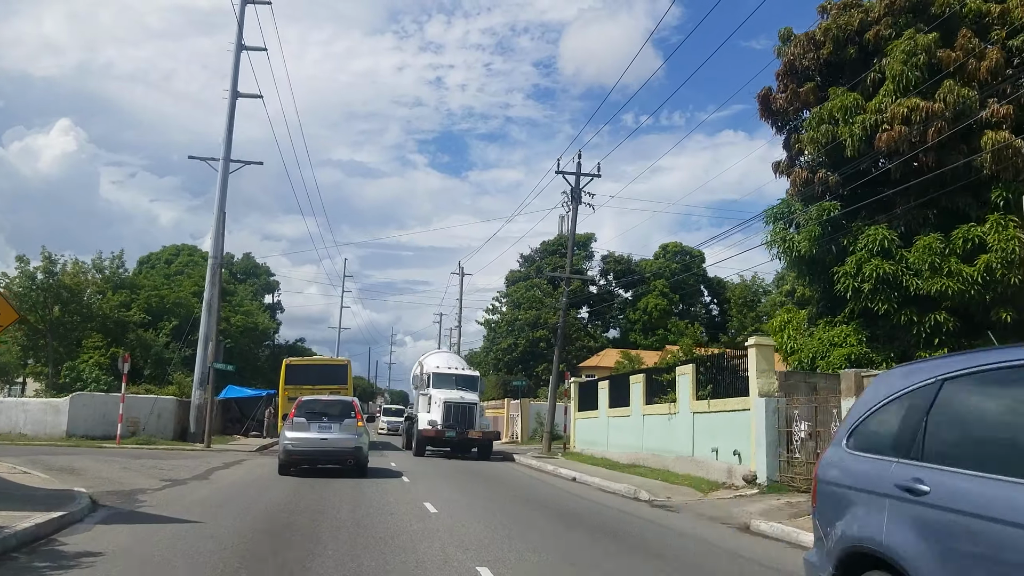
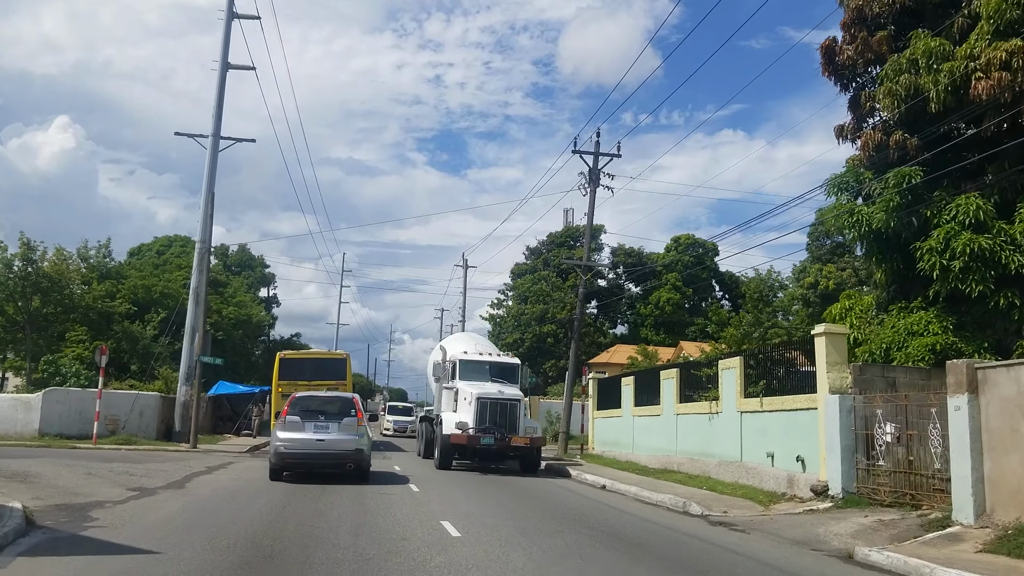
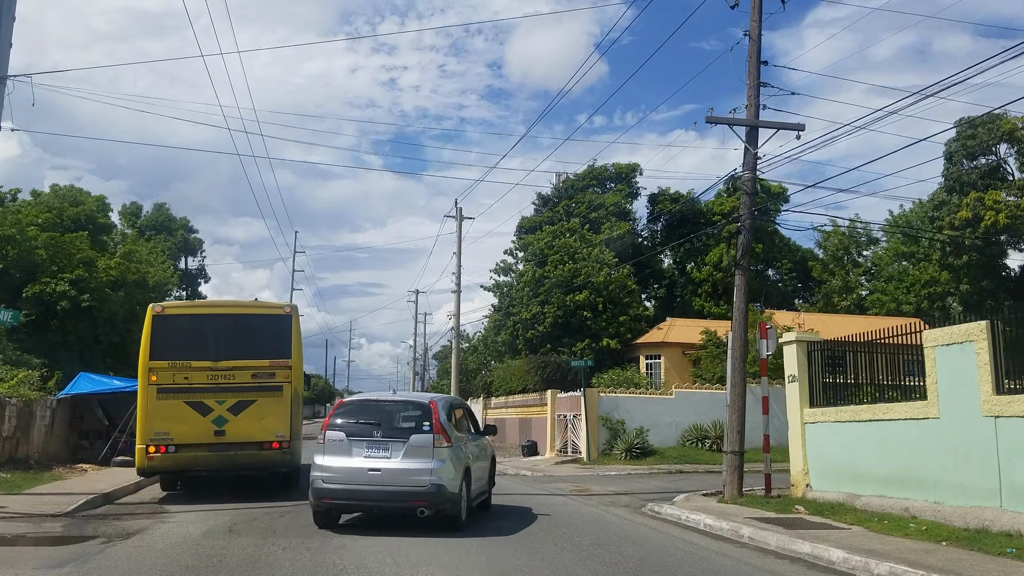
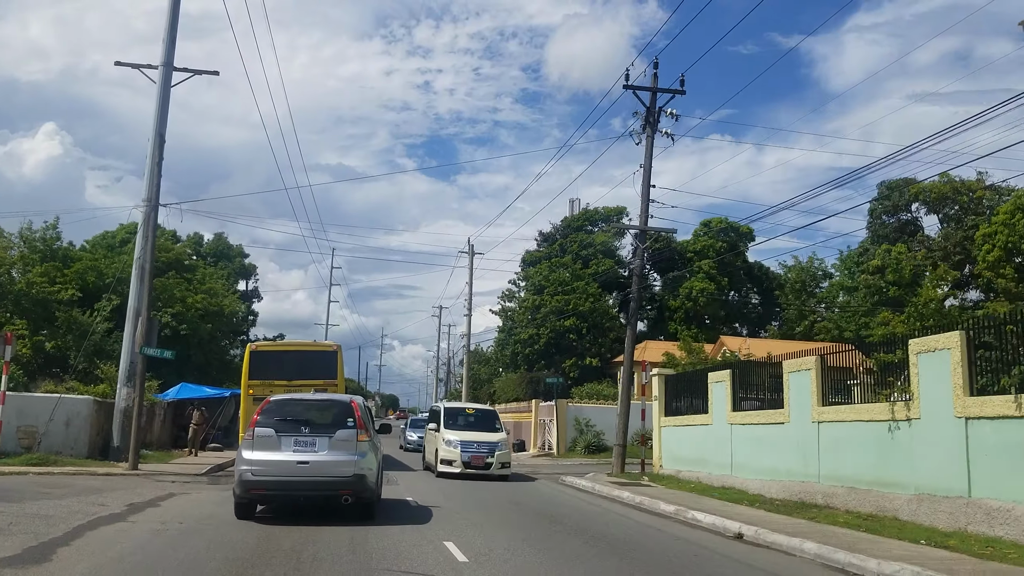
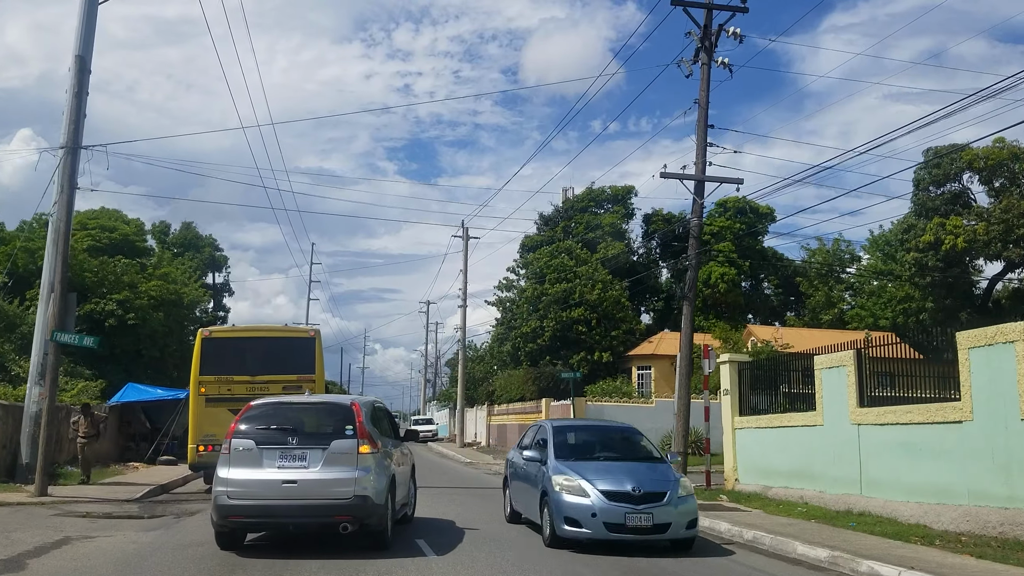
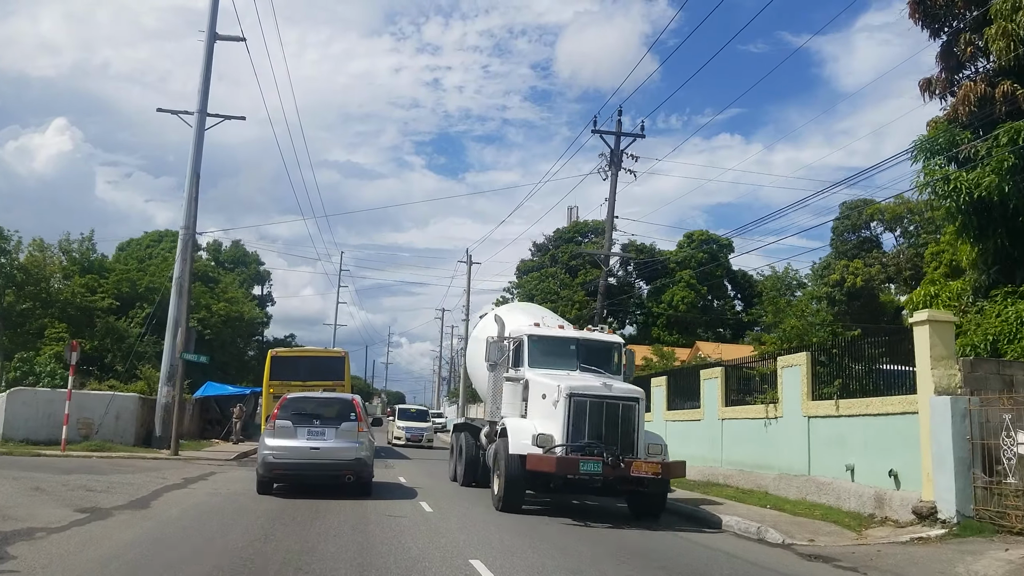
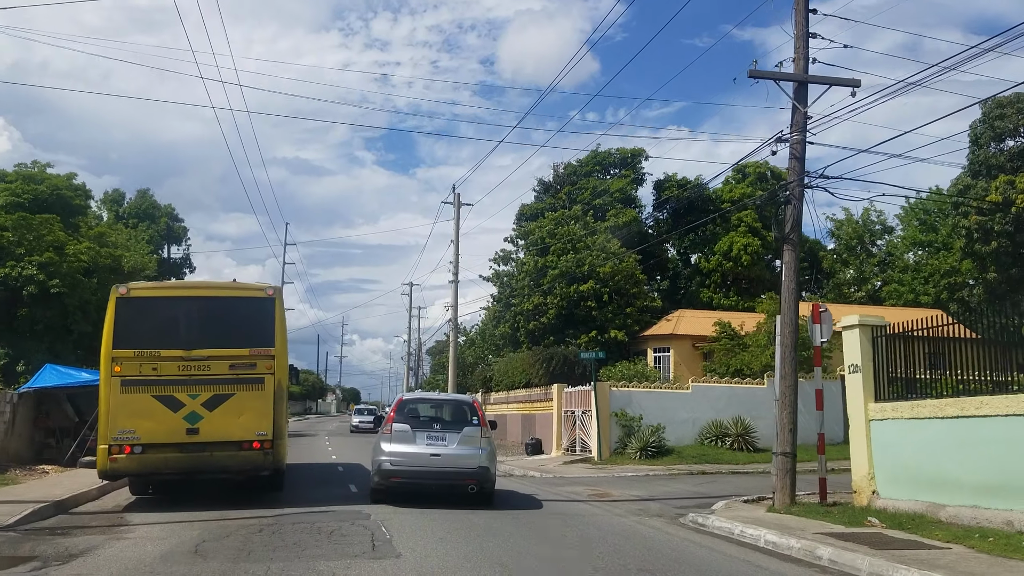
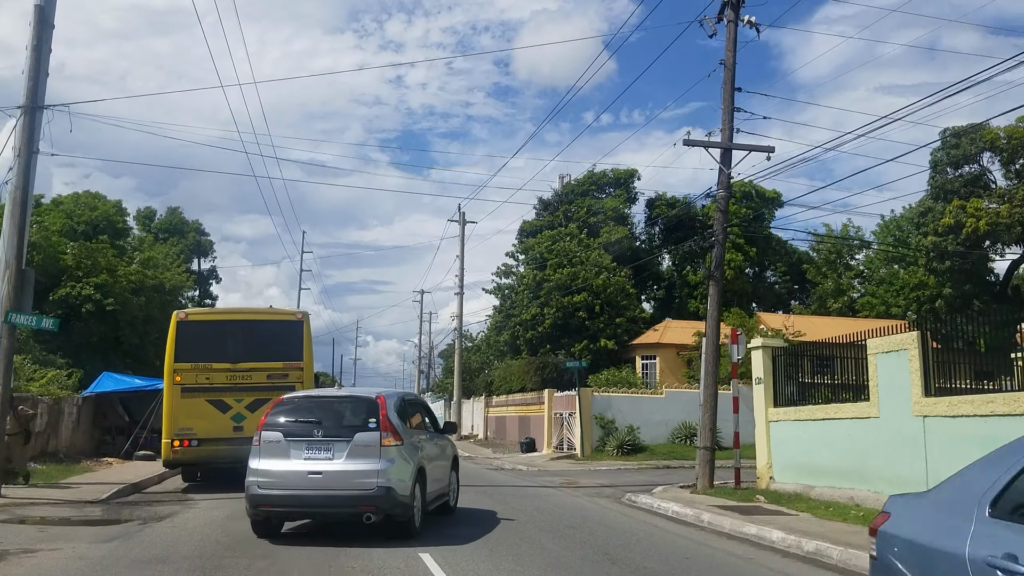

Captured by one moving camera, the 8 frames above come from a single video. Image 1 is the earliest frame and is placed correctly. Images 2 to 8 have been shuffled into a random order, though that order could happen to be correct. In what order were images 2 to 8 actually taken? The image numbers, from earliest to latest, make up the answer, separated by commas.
2, 6, 4, 5, 8, 3, 7
